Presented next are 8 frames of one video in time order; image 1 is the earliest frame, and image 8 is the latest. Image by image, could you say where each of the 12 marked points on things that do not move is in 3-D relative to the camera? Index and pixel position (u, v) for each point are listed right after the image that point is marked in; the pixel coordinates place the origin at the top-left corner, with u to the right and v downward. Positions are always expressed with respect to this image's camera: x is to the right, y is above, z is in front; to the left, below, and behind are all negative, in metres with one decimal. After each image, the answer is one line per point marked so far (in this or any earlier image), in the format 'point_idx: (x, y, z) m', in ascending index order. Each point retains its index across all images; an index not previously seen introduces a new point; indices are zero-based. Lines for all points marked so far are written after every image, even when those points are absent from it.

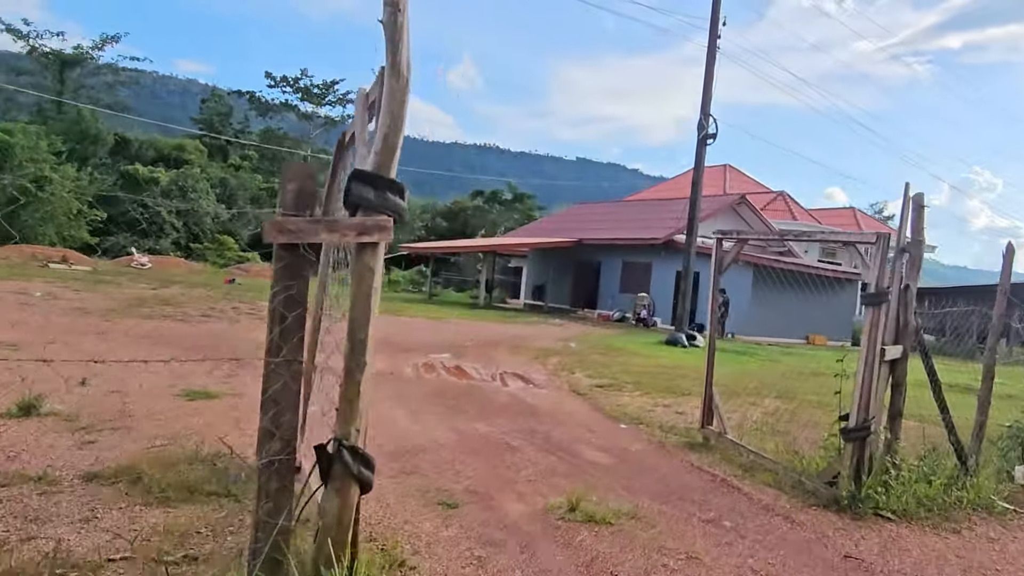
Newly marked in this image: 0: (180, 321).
0: (-5.2, -0.5, +11.8) m
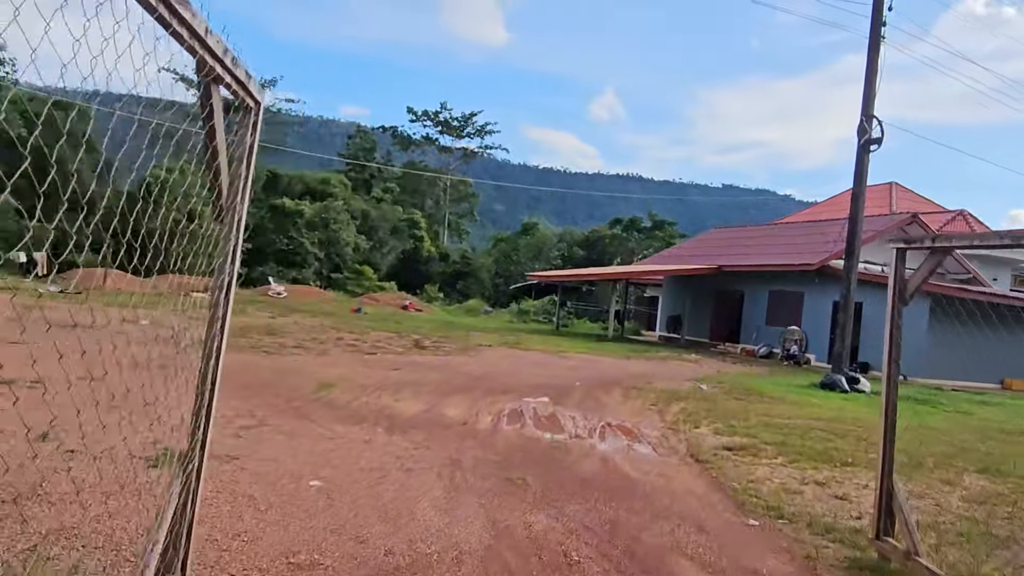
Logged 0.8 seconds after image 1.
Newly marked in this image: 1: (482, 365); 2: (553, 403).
0: (-3.6, -1.0, +11.0) m
1: (-0.5, -1.3, +12.0) m
2: (+0.5, -1.3, +8.7) m
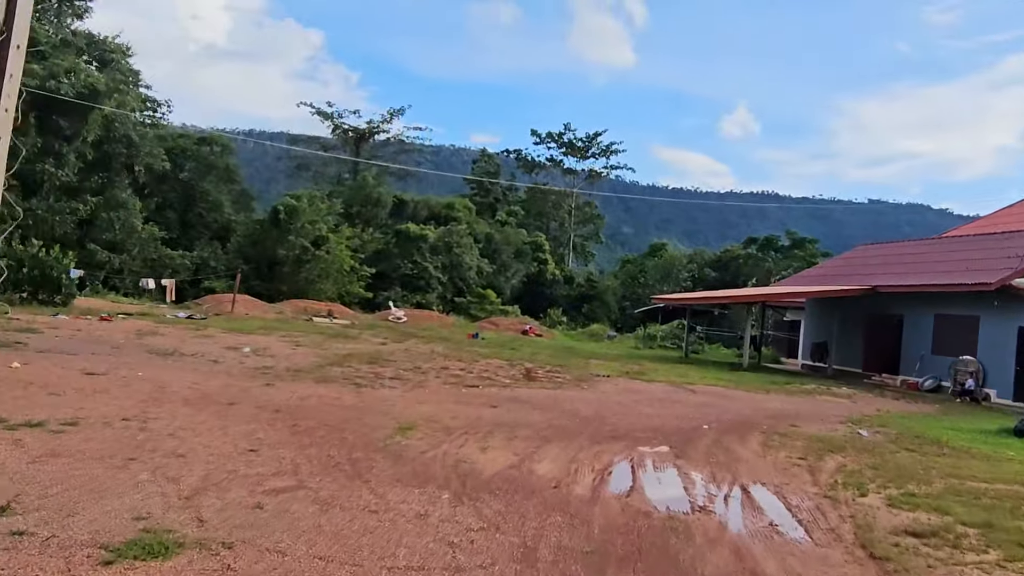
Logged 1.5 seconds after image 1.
0: (-2.1, -1.3, +10.1) m
1: (+1.2, -1.6, +10.6) m
2: (+1.6, -1.6, +7.1) m
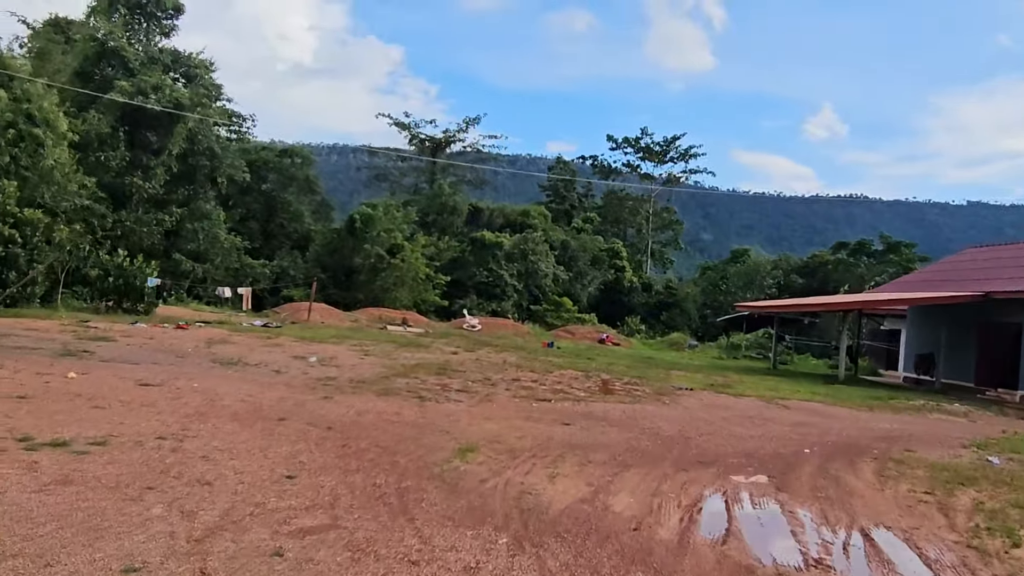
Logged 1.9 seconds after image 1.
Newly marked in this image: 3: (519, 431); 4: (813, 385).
0: (-1.1, -1.4, +9.5) m
1: (+2.2, -1.7, +9.6) m
2: (+2.2, -1.6, +6.1) m
3: (+0.1, -1.5, +7.5) m
4: (+7.5, -2.4, +18.4) m
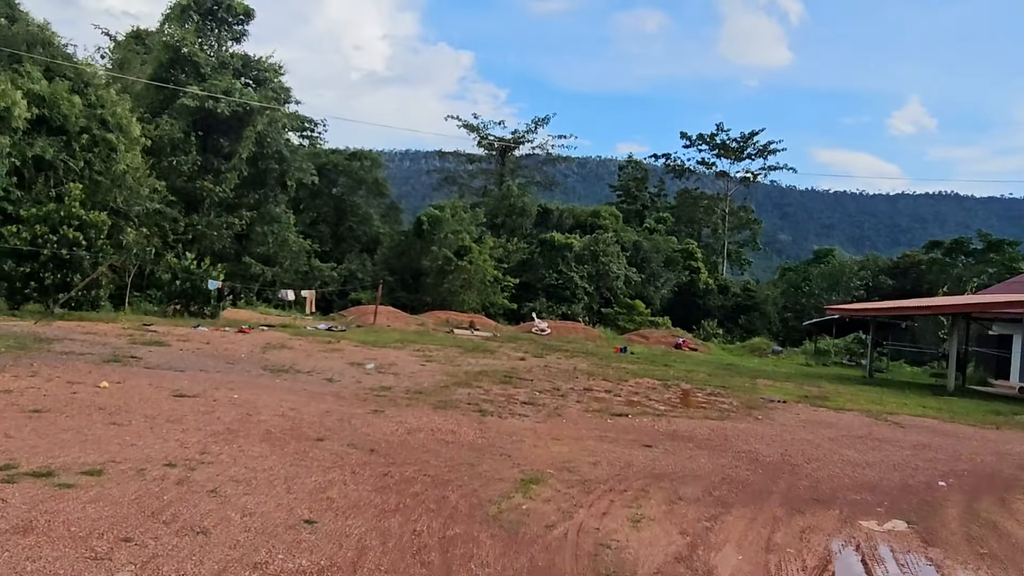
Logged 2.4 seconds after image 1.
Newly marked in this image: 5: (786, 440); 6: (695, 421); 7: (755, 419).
0: (-0.3, -1.4, +8.5) m
1: (+3.0, -1.7, +8.4) m
2: (+2.7, -1.6, +4.9) m
3: (+0.7, -1.5, +6.4) m
4: (+9.1, -2.4, +16.6) m
5: (+3.1, -1.7, +8.4) m
6: (+2.3, -1.7, +9.3) m
7: (+3.3, -1.8, +10.1) m
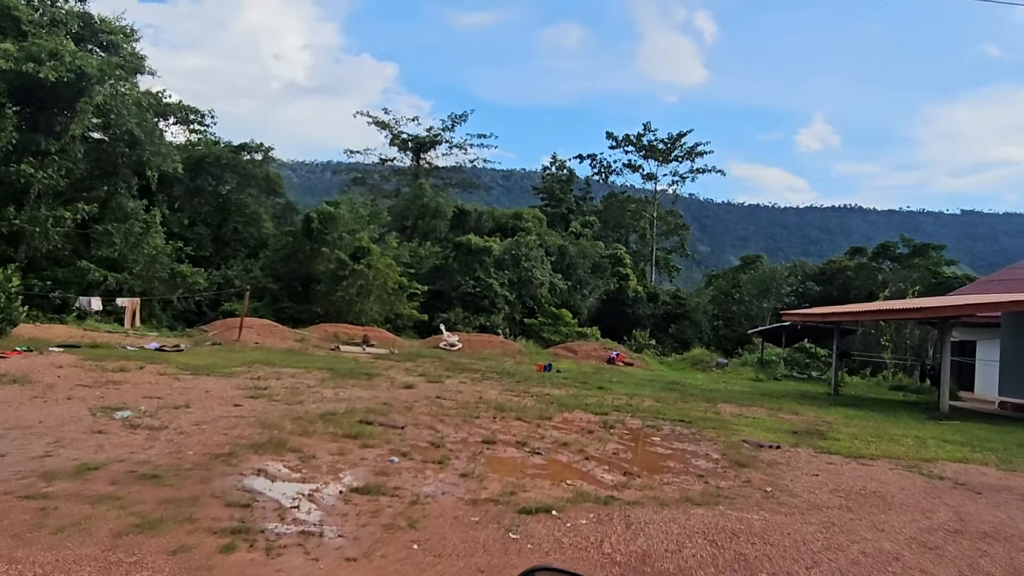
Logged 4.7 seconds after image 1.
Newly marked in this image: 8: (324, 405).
0: (-1.4, -1.3, +4.1) m
1: (+1.9, -1.6, +4.2) m
2: (+1.9, -1.4, +0.7) m
3: (-0.2, -1.3, +2.1) m
4: (+7.1, -2.4, +13.0) m
5: (+2.0, -1.6, +4.3) m
6: (+1.1, -1.5, +5.1) m
7: (+2.0, -1.7, +6.0) m
8: (-2.3, -1.4, +9.2) m
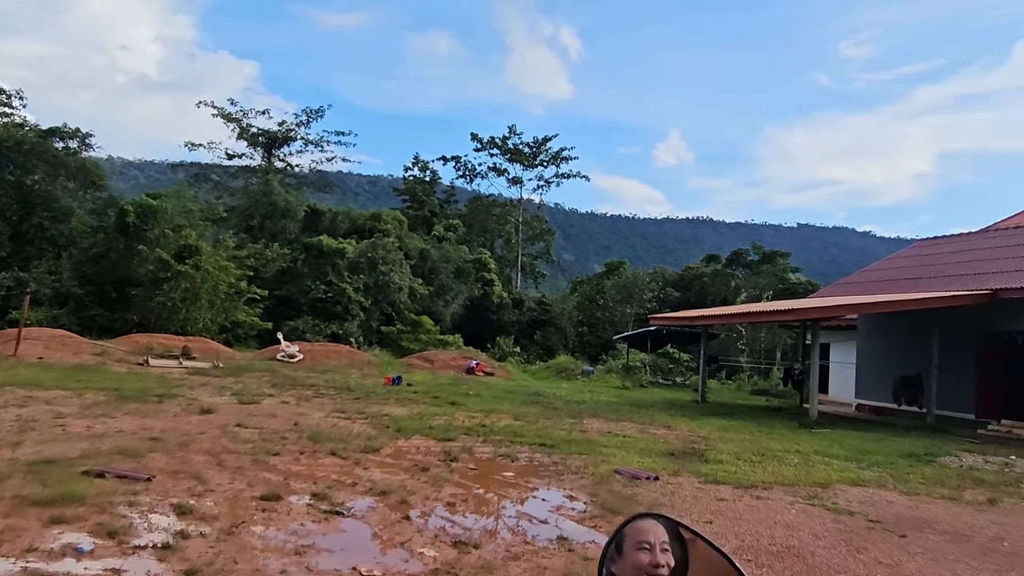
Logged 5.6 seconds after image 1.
0: (-2.3, -1.2, +1.7) m
1: (+0.9, -1.5, +2.5) m
2: (+1.6, -1.3, -1.0) m
3: (-0.7, -1.2, 0.0) m
4: (+4.6, -2.4, +12.0) m
5: (+1.0, -1.5, +2.5) m
6: (0.0, -1.5, +3.2) m
7: (+0.8, -1.6, +4.2) m
8: (-4.1, -1.4, +6.6) m
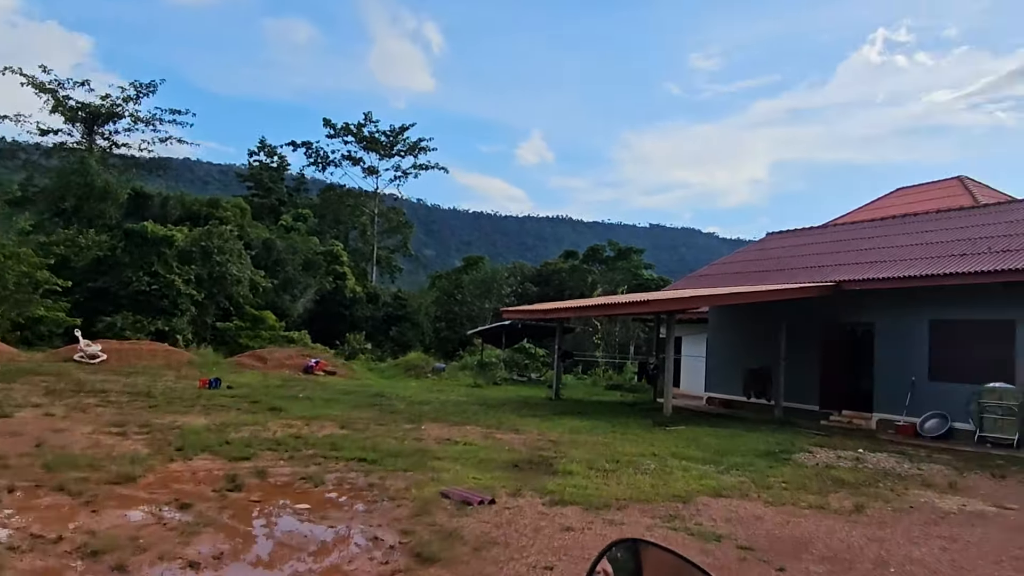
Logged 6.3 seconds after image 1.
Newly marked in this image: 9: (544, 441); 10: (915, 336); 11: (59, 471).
0: (-2.8, -1.1, -0.1) m
1: (+0.3, -1.3, +1.2) m
2: (+1.5, -1.2, -2.1) m
3: (-0.9, -1.0, -1.6) m
4: (+2.1, -2.2, +11.2) m
5: (+0.3, -1.3, +1.2) m
6: (-0.8, -1.3, +1.7) m
7: (-0.2, -1.4, +2.8) m
8: (-5.4, -1.2, +4.3) m
9: (+0.5, -2.0, +9.7) m
10: (+7.4, -0.8, +12.4) m
11: (-3.7, -1.5, +6.1) m
